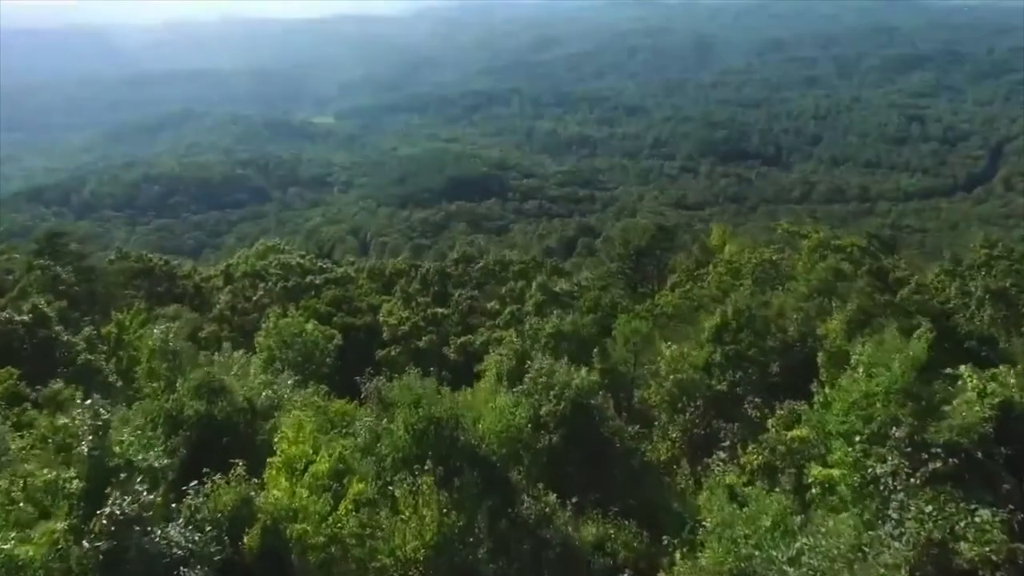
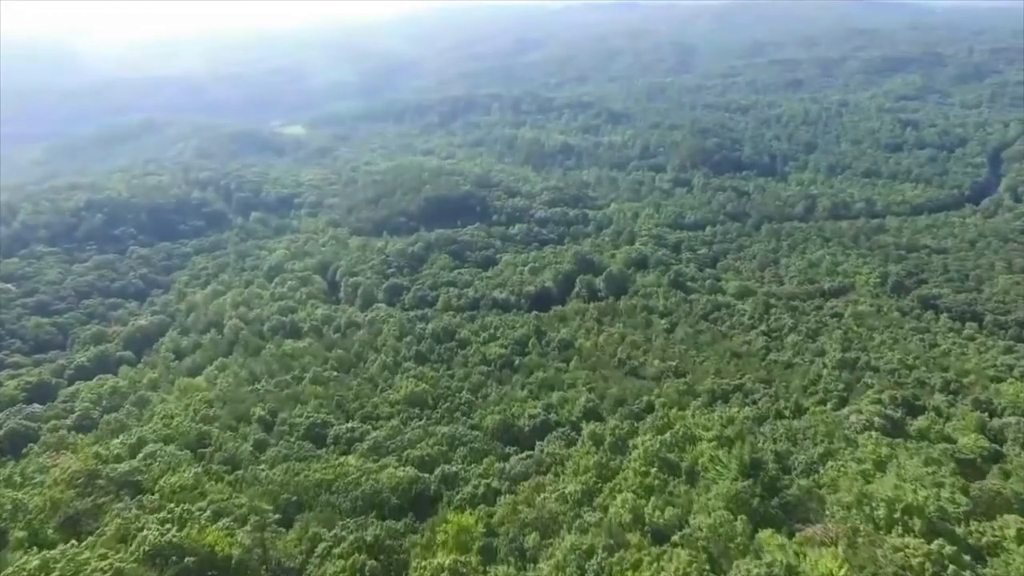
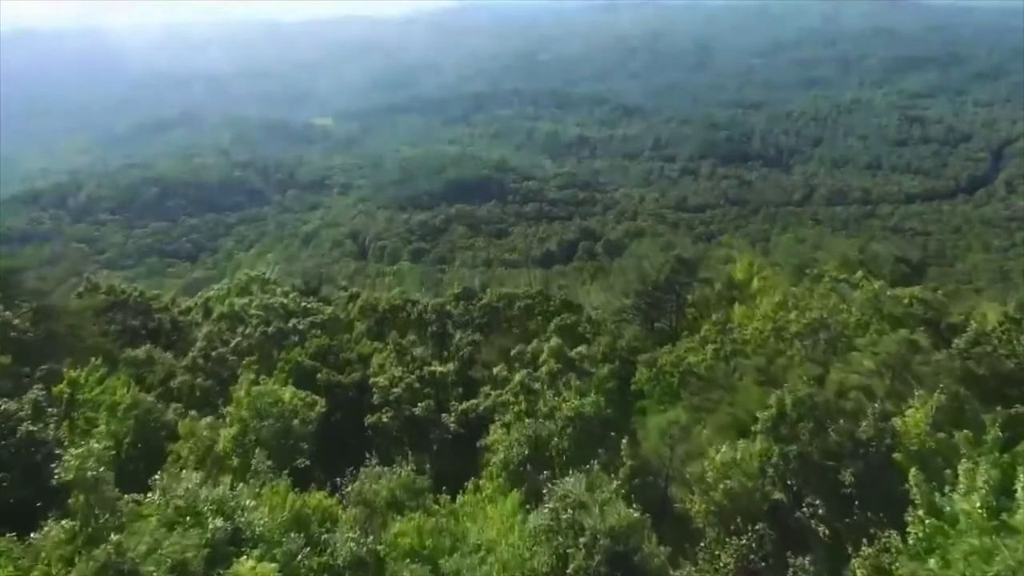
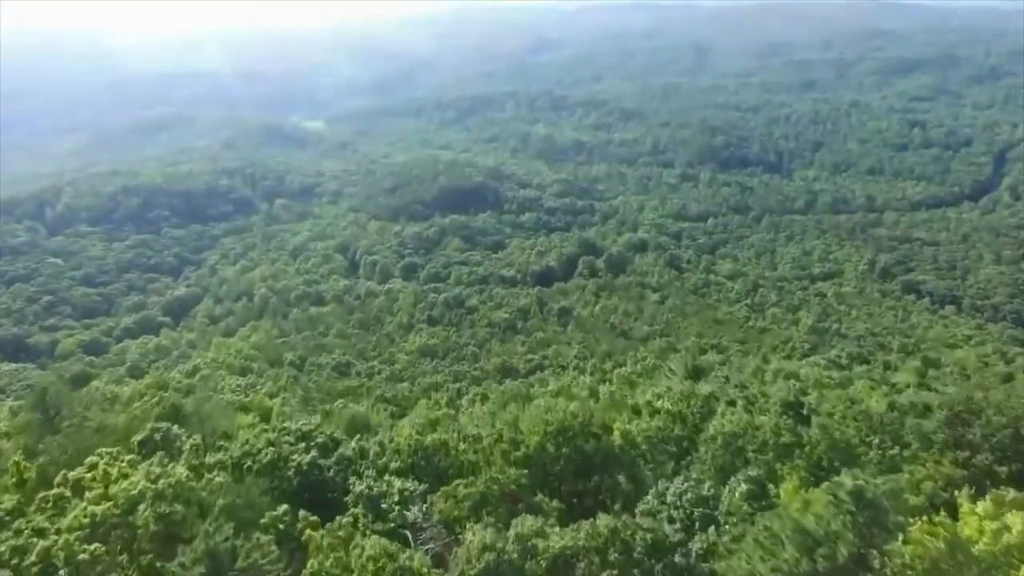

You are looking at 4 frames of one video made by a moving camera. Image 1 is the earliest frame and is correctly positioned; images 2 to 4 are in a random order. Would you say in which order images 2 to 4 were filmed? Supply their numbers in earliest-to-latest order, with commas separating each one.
3, 4, 2
